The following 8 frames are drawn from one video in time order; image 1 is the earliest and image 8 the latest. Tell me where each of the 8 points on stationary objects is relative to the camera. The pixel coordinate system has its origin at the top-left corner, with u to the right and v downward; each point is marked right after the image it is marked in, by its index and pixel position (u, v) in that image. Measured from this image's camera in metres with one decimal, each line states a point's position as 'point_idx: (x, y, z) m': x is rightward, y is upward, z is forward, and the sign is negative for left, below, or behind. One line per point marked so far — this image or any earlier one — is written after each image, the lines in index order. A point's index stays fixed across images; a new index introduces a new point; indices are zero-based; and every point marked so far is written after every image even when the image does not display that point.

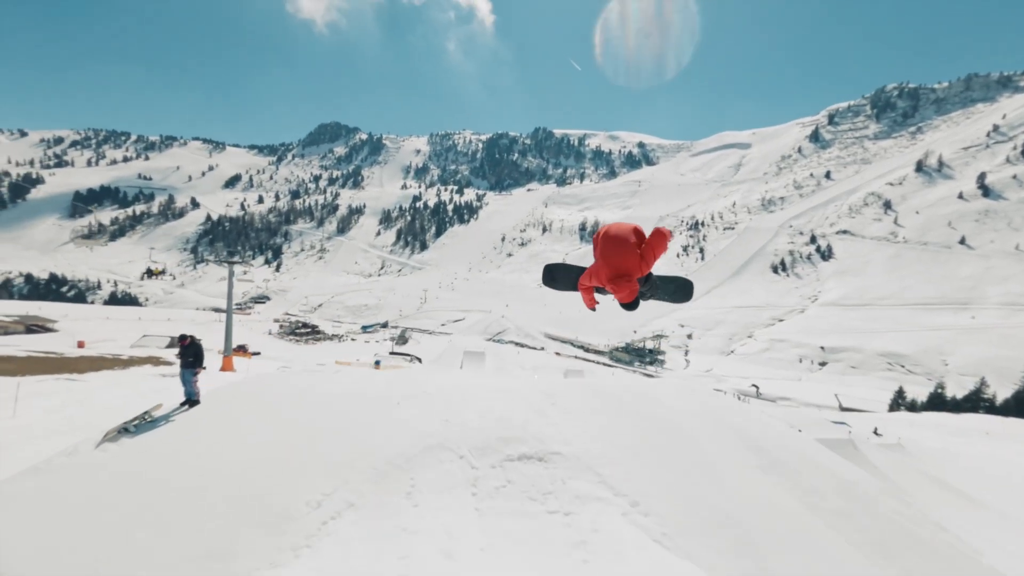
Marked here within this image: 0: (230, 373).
0: (-12.2, -3.7, +18.4) m
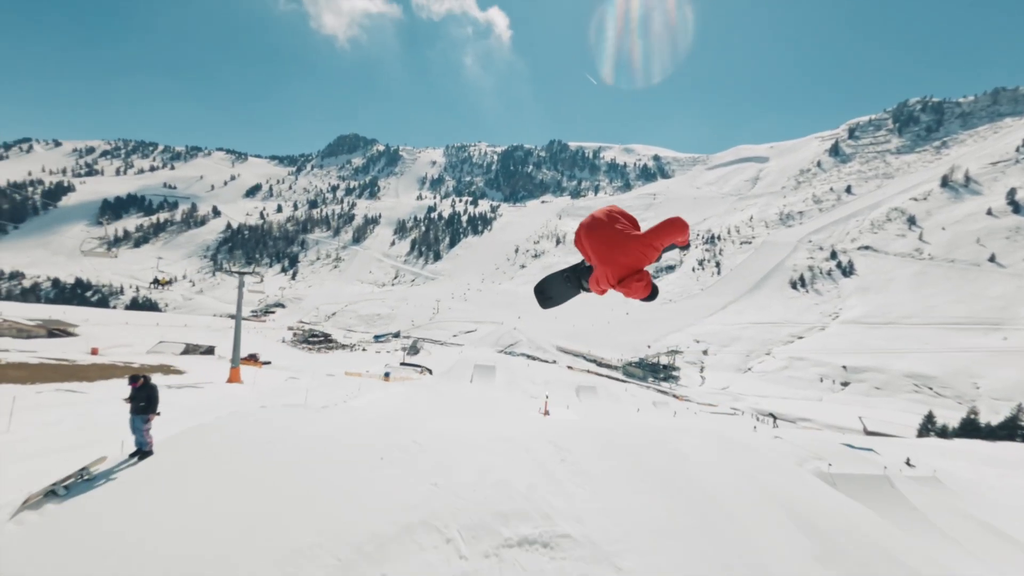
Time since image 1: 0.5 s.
0: (-11.7, -4.2, +18.2) m
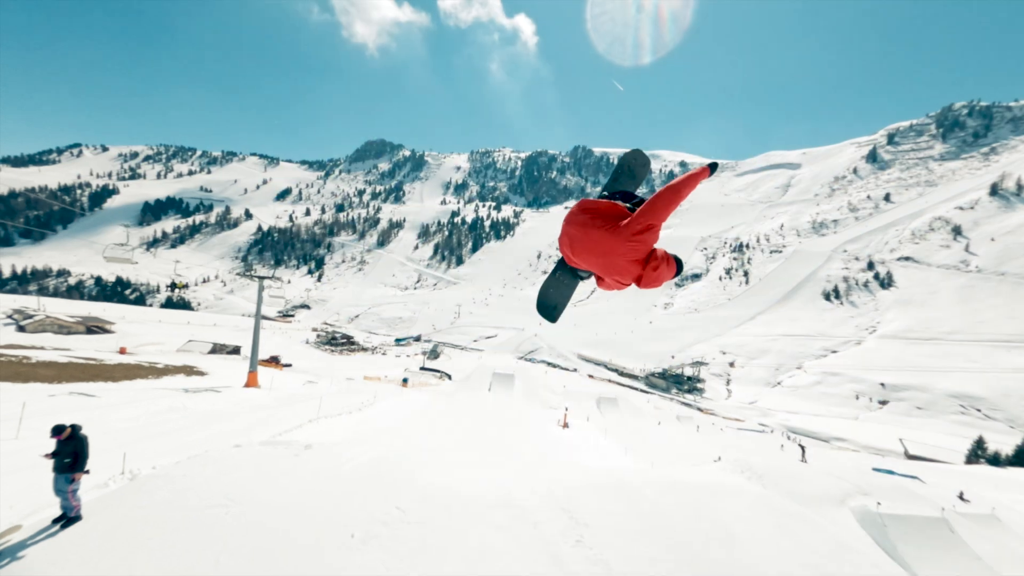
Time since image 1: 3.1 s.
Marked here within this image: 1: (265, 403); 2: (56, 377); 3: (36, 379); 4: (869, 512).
0: (-11.0, -4.3, +18.2) m
1: (-9.1, -4.2, +15.6) m
2: (-17.3, -3.4, +16.0) m
3: (-17.1, -3.3, +15.3) m
4: (+8.4, -5.3, +10.0) m
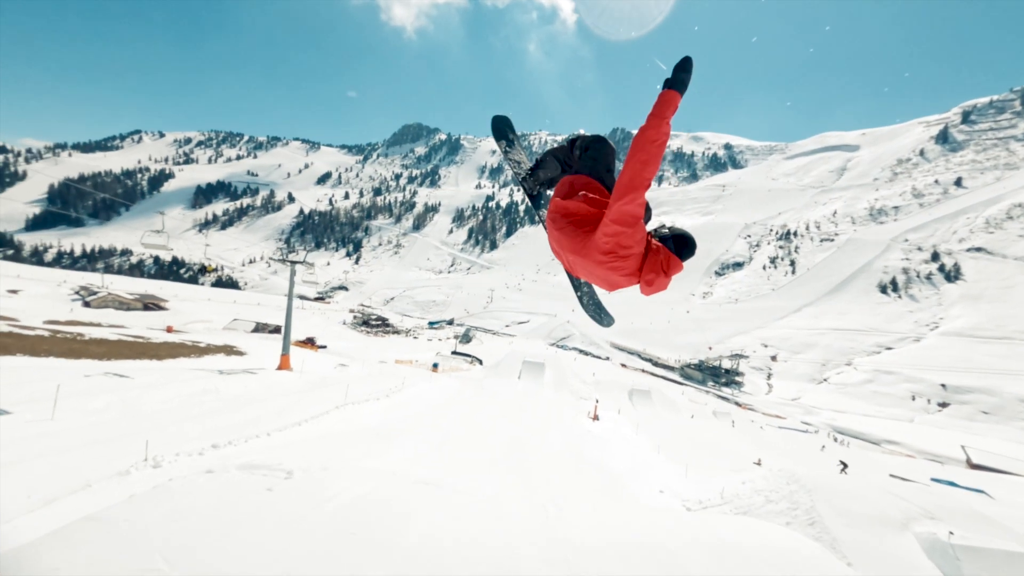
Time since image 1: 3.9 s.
0: (-9.8, -3.7, +18.6) m
1: (-8.1, -3.7, +15.8) m
2: (-16.2, -2.6, +16.8) m
3: (-16.1, -2.6, +16.1) m
4: (+8.9, -5.3, +8.9) m
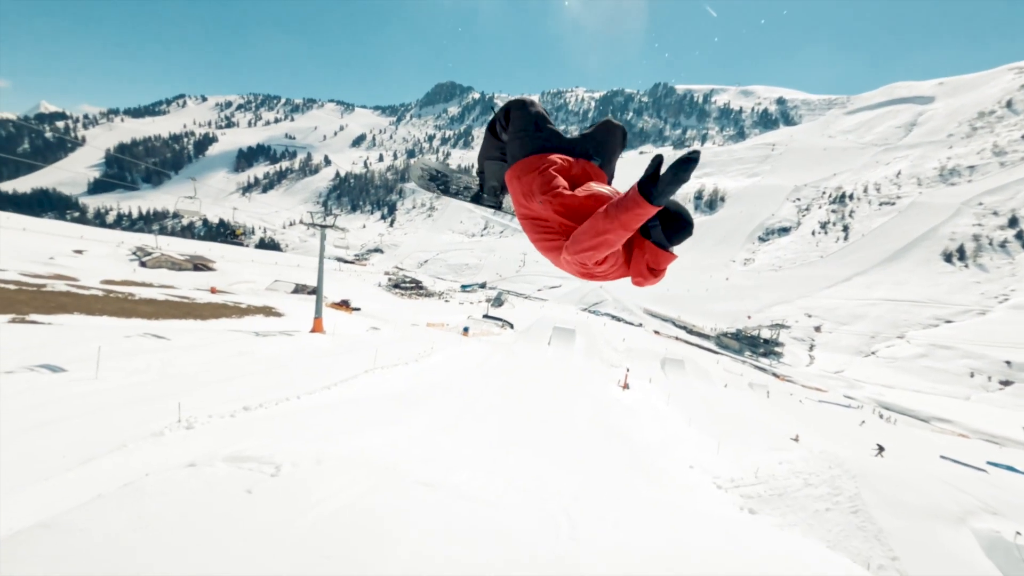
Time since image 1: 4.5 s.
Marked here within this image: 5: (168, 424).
0: (-8.5, -2.1, +19.0) m
1: (-7.0, -2.3, +16.2) m
2: (-15.0, -1.1, +17.7) m
3: (-15.0, -1.1, +17.0) m
4: (+9.4, -4.8, +8.2) m
5: (-6.0, -2.4, +7.5) m
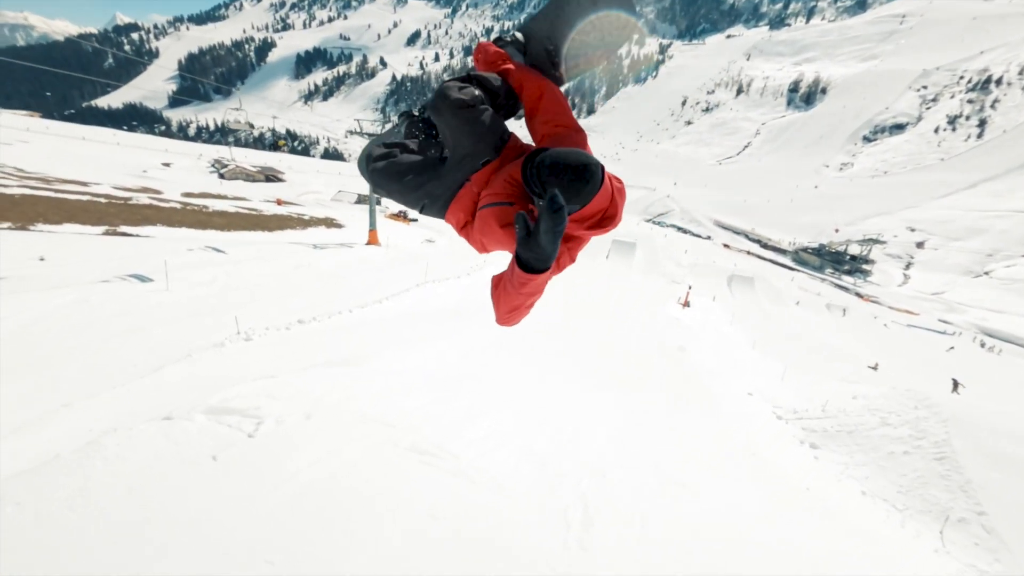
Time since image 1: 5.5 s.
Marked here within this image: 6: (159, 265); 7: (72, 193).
0: (-6.1, +1.9, +19.4) m
1: (-5.0, +1.0, +16.5) m
2: (-12.7, +2.7, +18.8) m
3: (-12.8, +2.6, +18.1) m
4: (+10.1, -3.5, +7.0) m
5: (-5.3, -0.9, +7.9) m
6: (-8.9, +0.6, +10.9) m
7: (-19.0, +4.1, +18.3) m
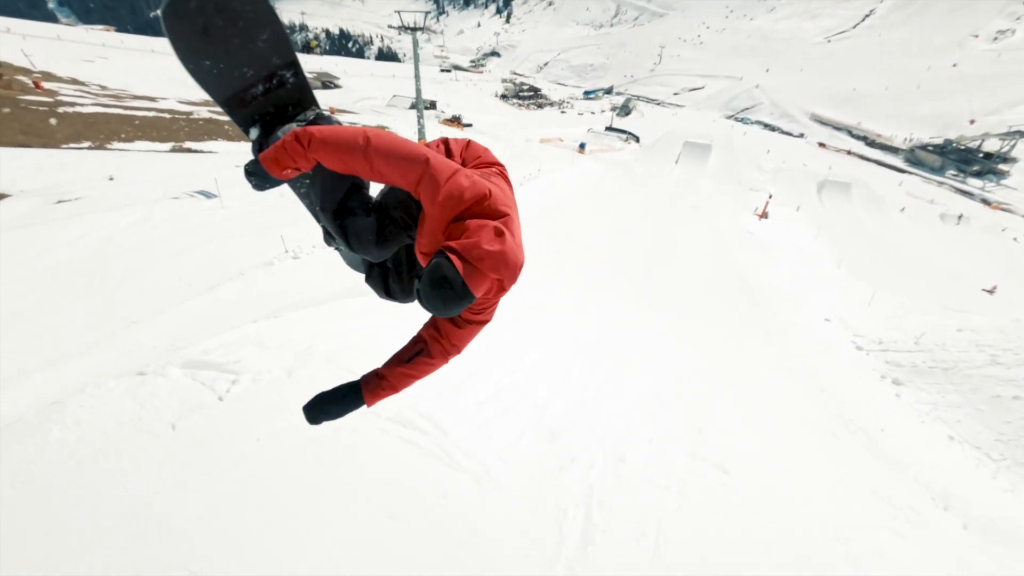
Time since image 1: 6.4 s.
0: (-3.7, +5.8, +18.7) m
1: (-3.0, +4.3, +15.9) m
2: (-10.3, +6.6, +18.9) m
3: (-10.5, +6.3, +18.2) m
4: (+10.7, -2.5, +5.6) m
5: (-4.4, +0.6, +8.1) m
6: (-7.6, +2.8, +11.2) m
7: (-16.6, +8.0, +19.0) m
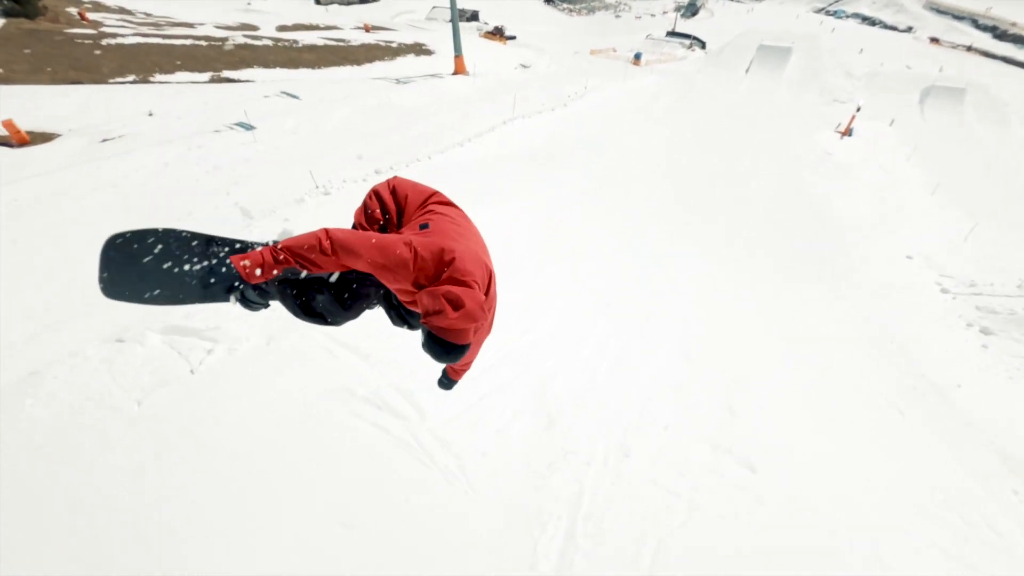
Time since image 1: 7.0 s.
0: (-1.9, +8.7, +17.4) m
1: (-1.6, +6.7, +14.9) m
2: (-8.5, +9.6, +18.2) m
3: (-8.7, +9.2, +17.6) m
4: (+10.9, -1.9, +4.4) m
5: (-3.8, +1.8, +8.0) m
6: (-6.6, +4.6, +11.0) m
7: (-14.7, +11.1, +18.8) m
